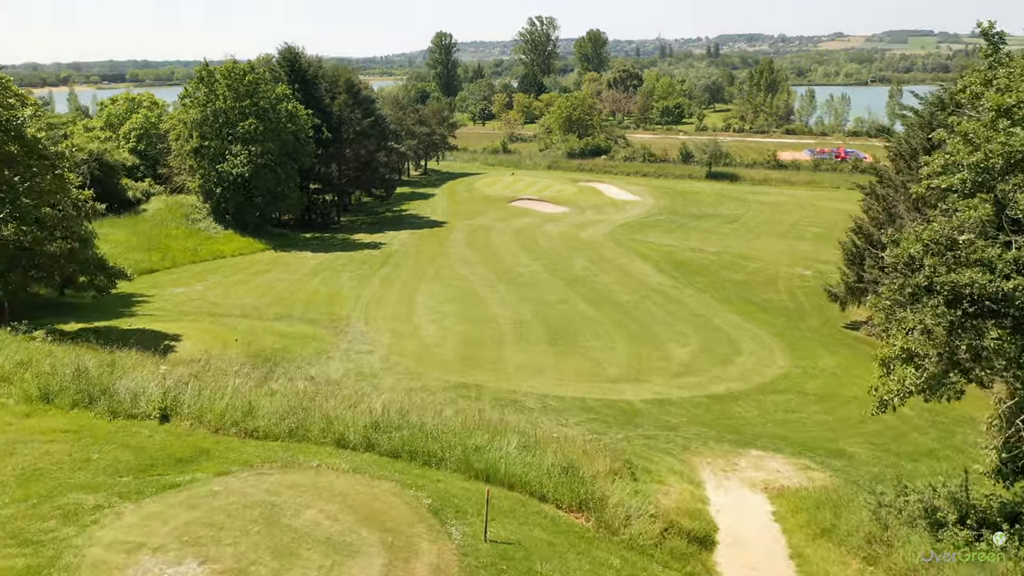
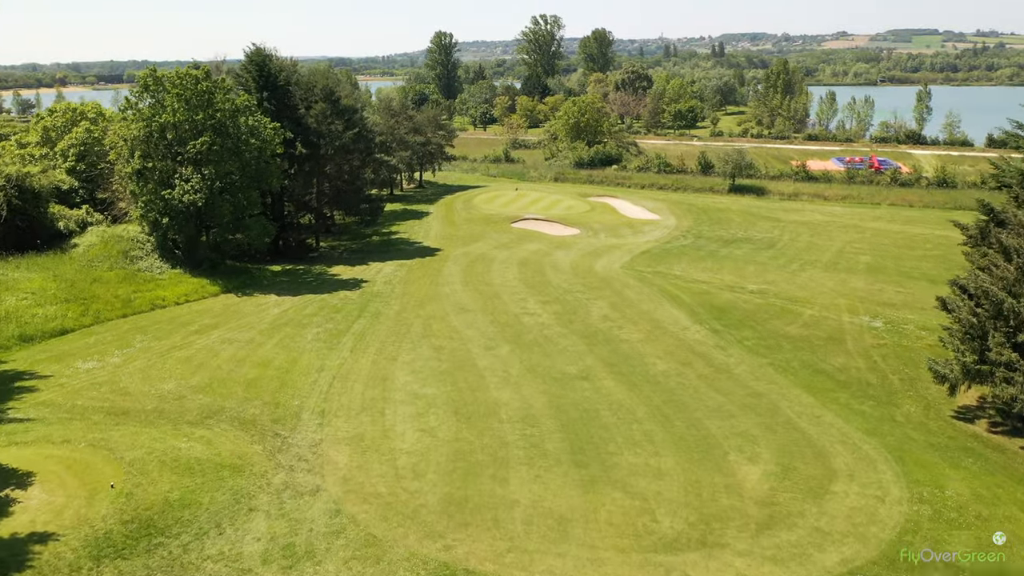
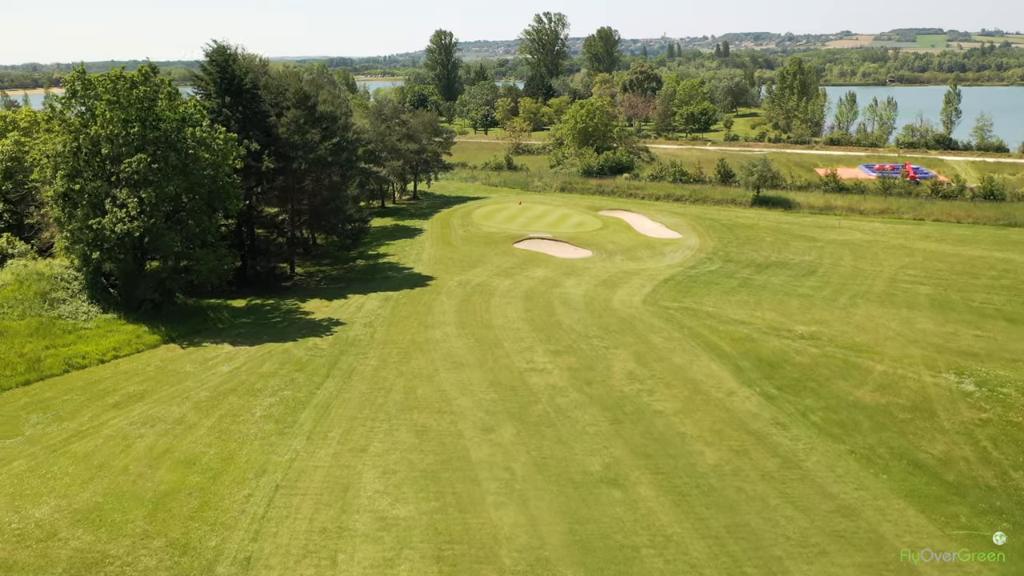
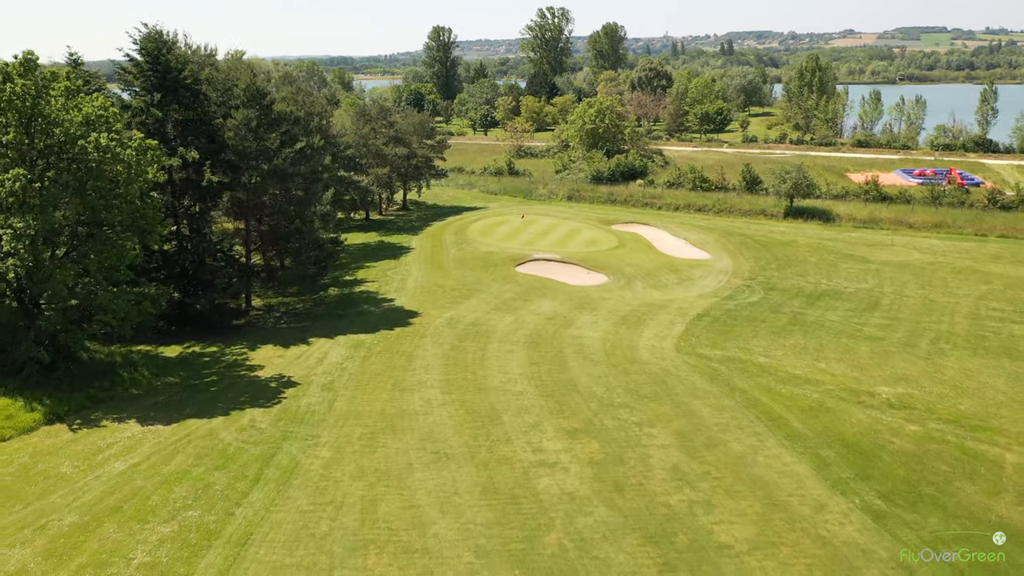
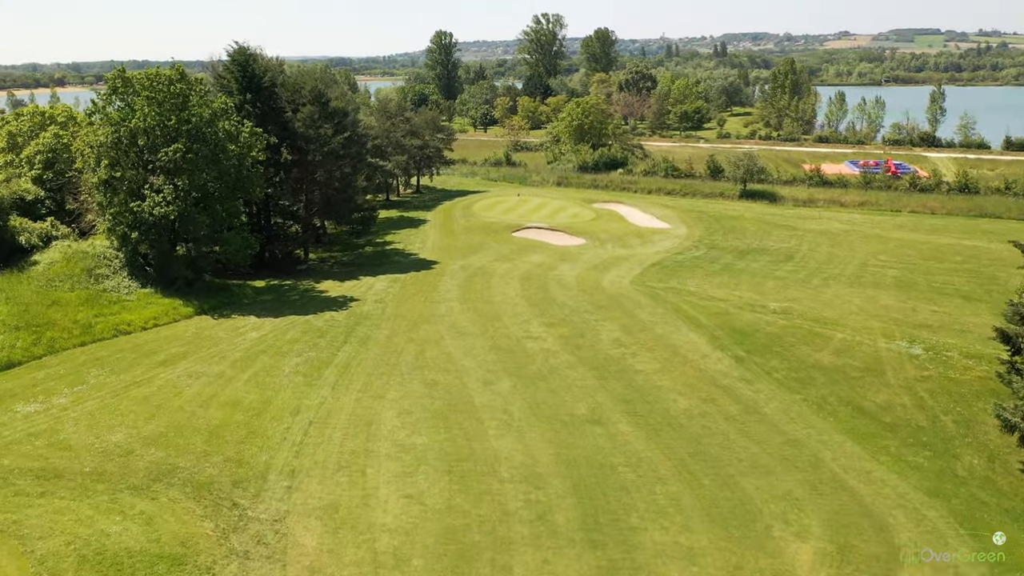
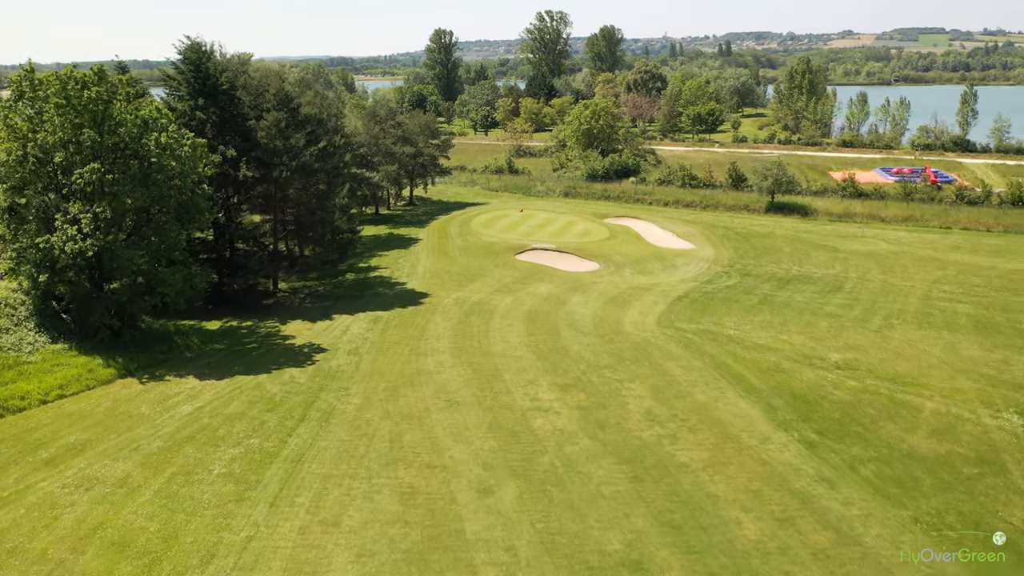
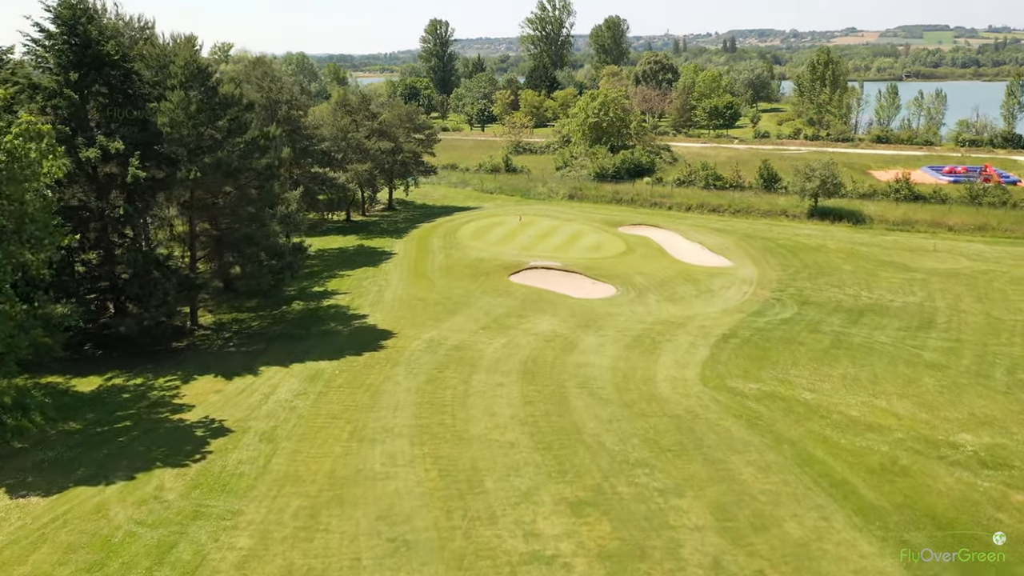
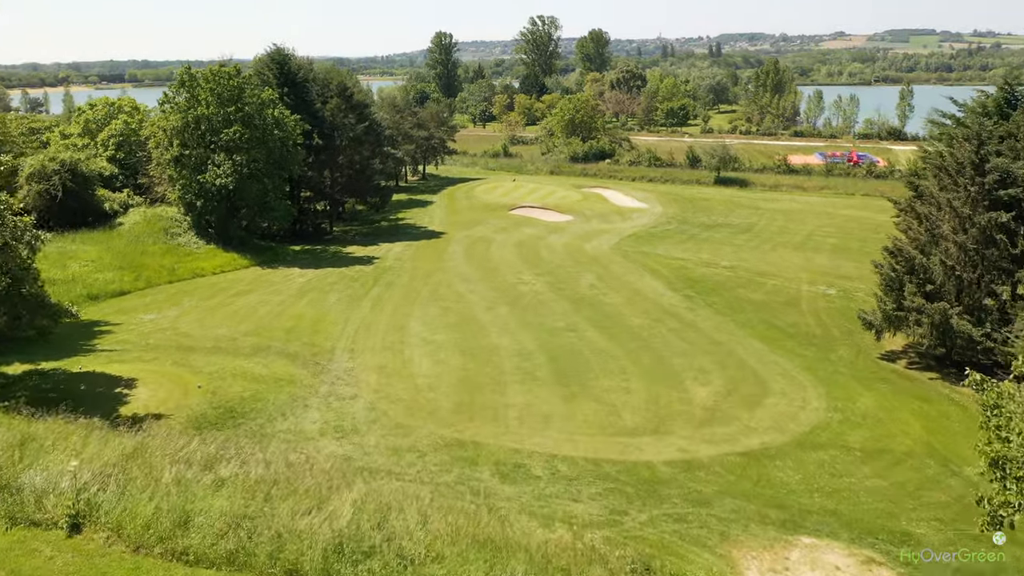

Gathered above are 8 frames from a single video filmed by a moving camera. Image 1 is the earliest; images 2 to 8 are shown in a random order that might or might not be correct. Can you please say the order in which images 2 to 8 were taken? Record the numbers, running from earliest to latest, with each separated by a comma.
8, 2, 5, 3, 6, 4, 7
